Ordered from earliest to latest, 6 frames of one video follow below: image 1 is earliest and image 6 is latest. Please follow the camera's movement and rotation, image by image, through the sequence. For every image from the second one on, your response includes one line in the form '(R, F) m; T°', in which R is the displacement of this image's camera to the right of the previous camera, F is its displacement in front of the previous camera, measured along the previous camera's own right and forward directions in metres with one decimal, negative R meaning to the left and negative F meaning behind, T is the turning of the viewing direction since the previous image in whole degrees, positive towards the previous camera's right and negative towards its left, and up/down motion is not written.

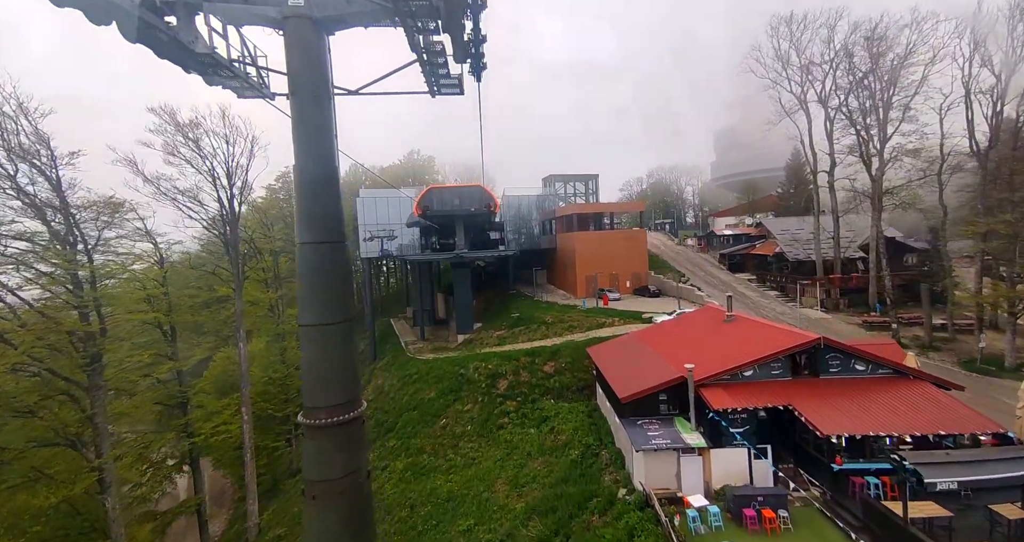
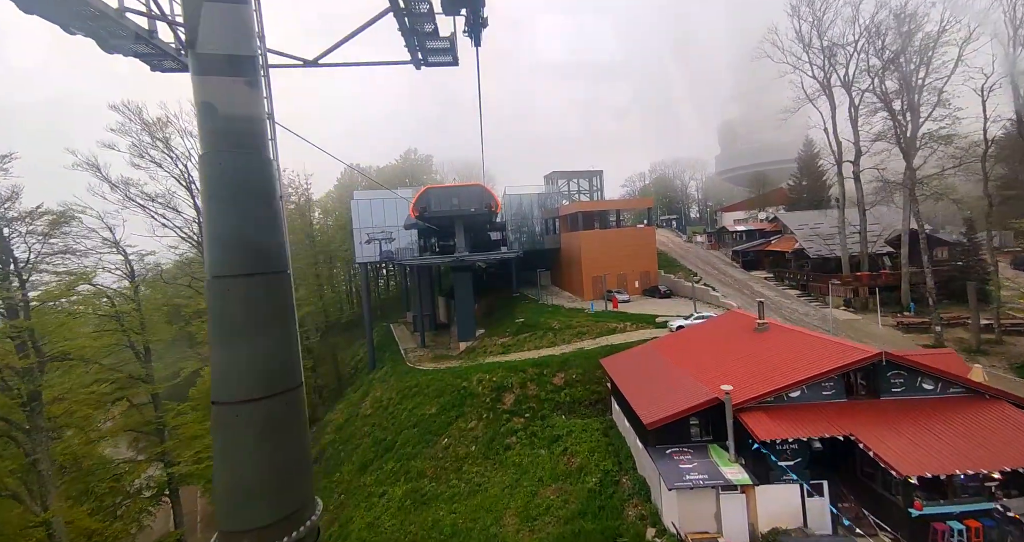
(-0.1, +1.6) m; 0°
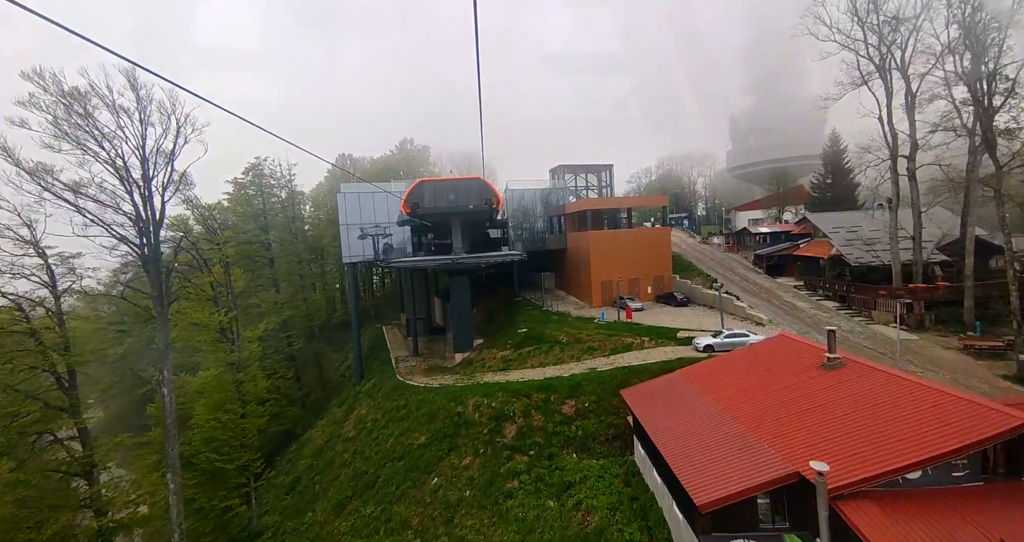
(-0.2, +3.0) m; 0°
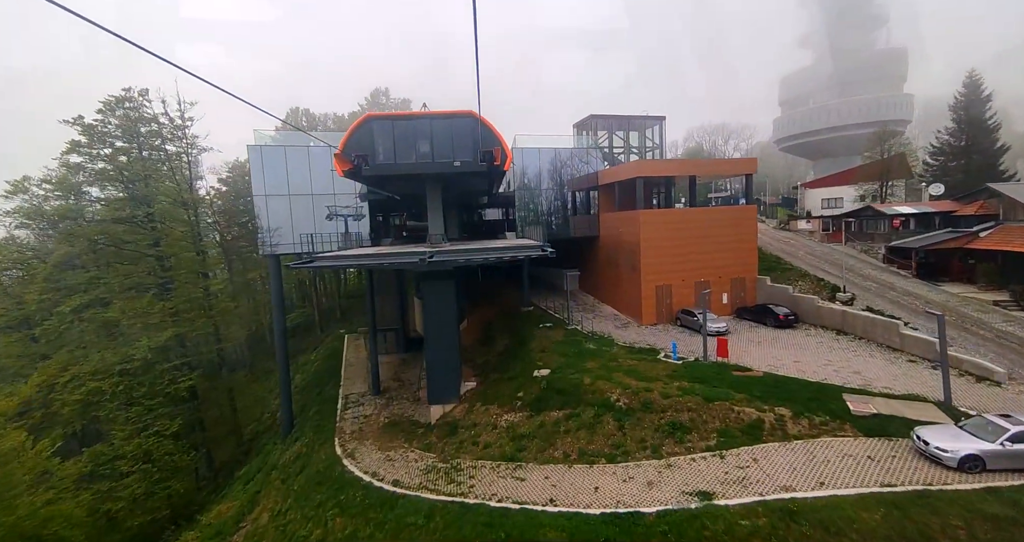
(-0.5, +10.6) m; 0°
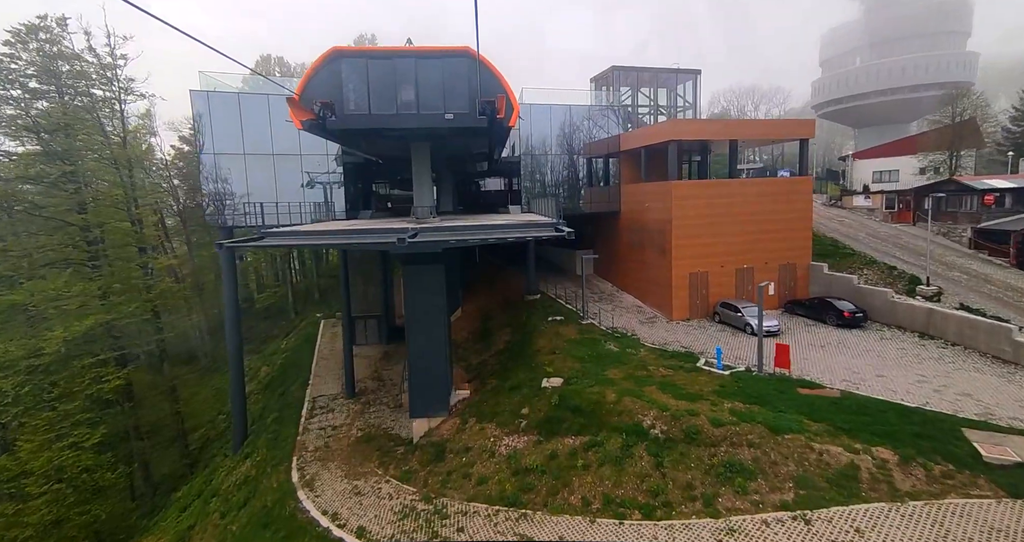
(-0.1, +3.4) m; 0°
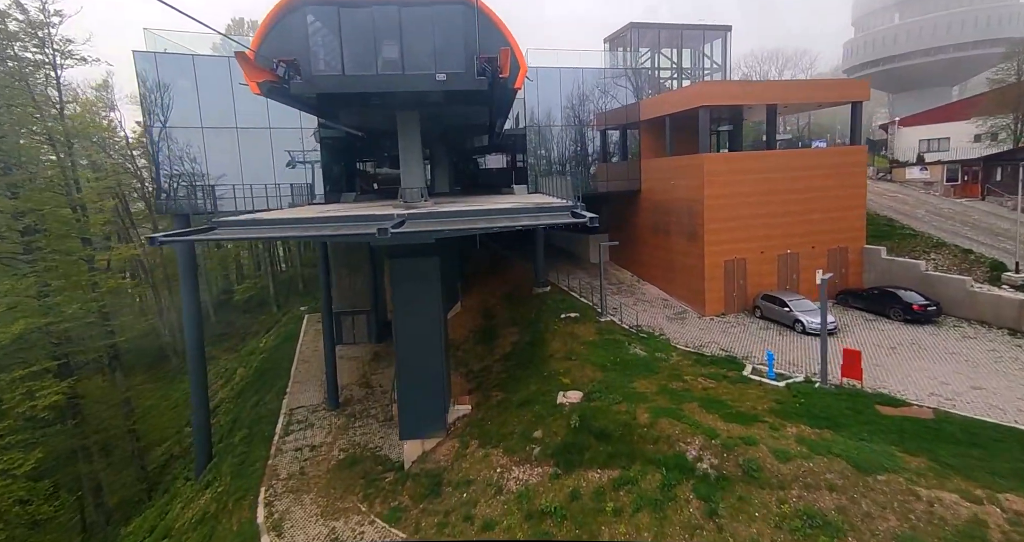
(-0.1, +2.3) m; 0°
